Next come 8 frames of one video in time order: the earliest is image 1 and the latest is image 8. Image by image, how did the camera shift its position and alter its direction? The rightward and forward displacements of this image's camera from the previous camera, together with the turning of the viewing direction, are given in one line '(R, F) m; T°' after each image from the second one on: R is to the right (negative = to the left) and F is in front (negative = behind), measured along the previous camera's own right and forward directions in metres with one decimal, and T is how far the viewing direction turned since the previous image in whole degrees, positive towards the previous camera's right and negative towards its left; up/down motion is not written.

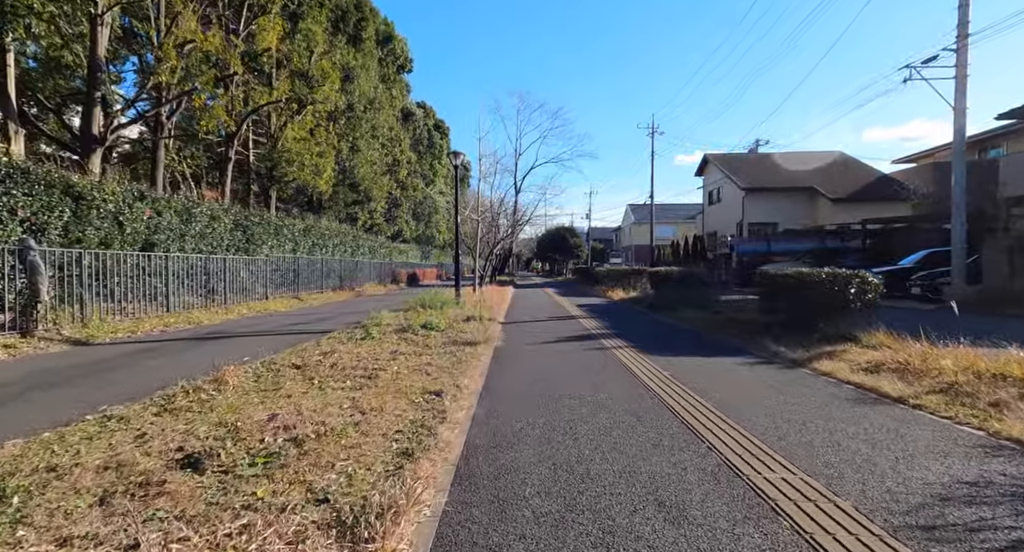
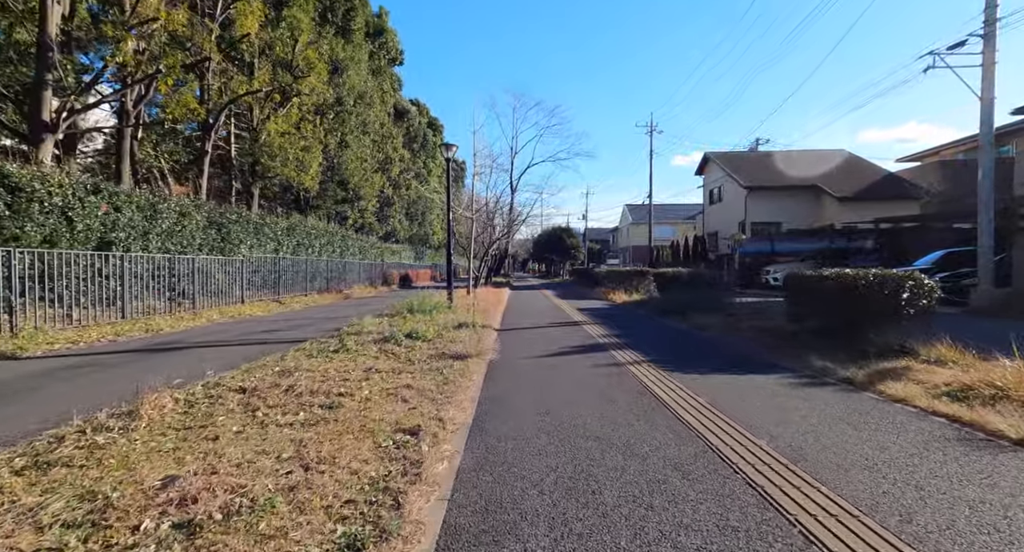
(0.0, +1.3) m; 0°
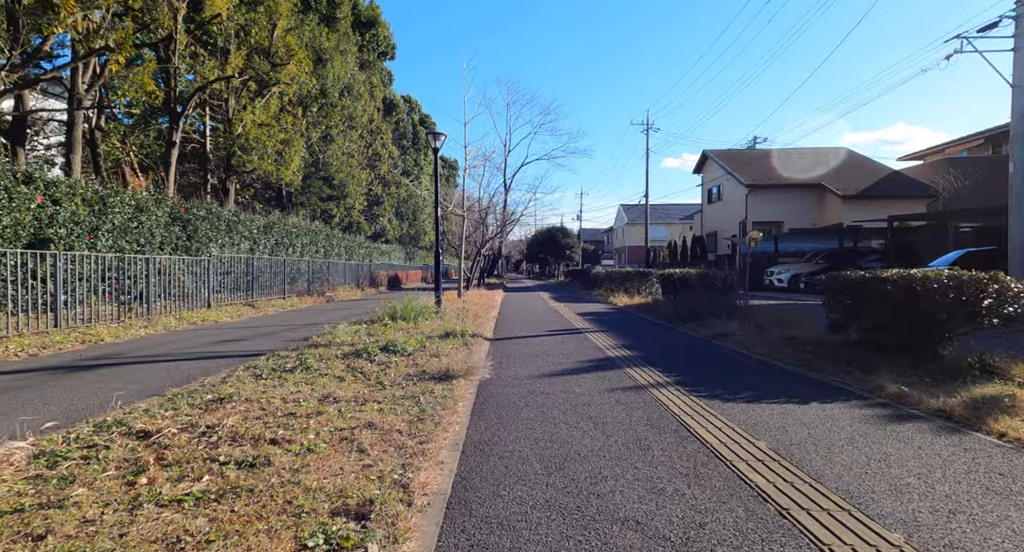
(0.0, +1.5) m; +1°
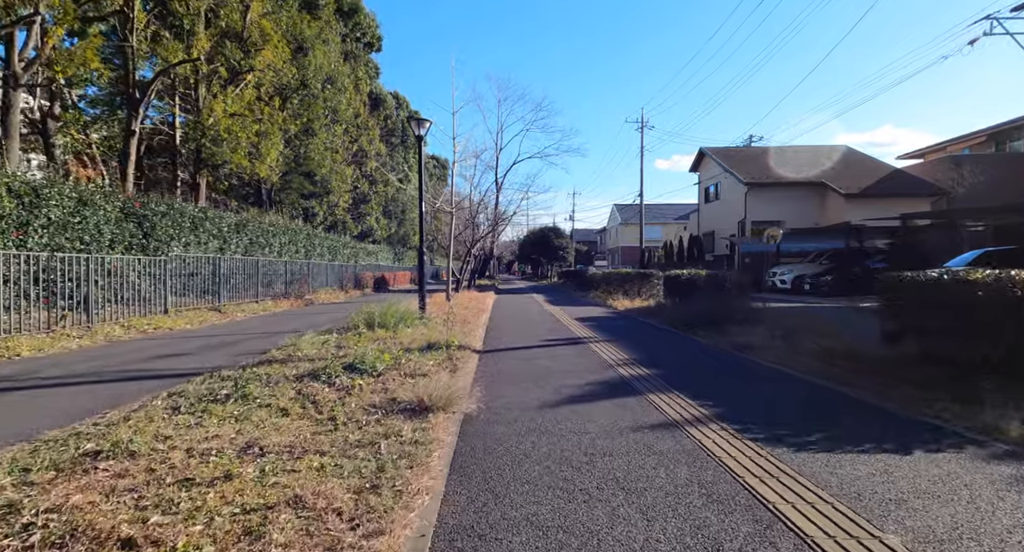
(0.0, +1.5) m; +1°
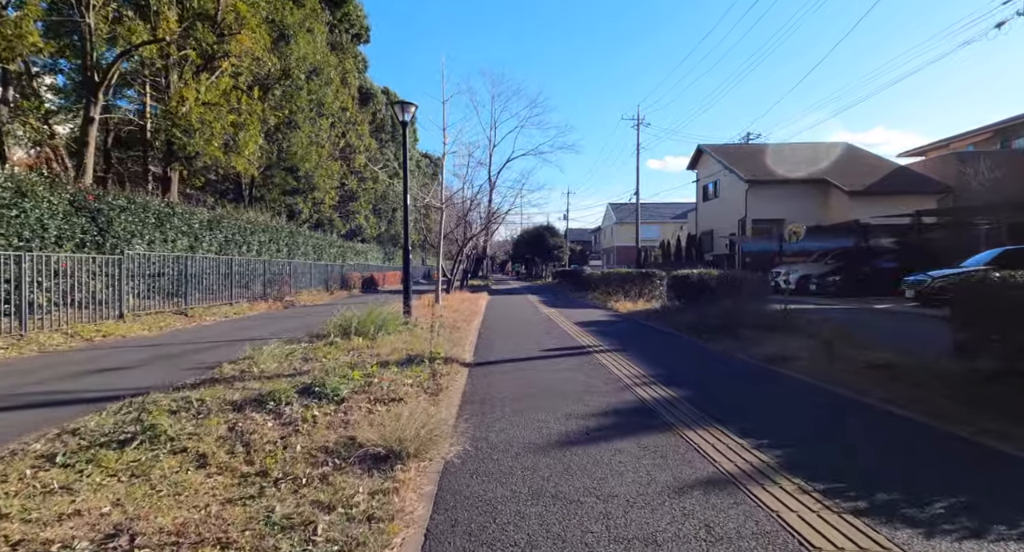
(0.0, +1.3) m; +1°
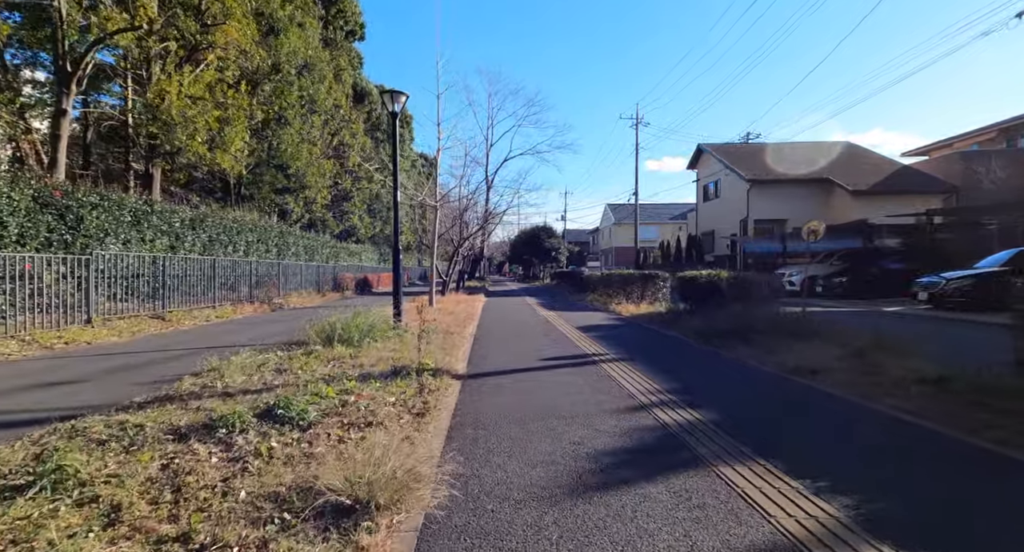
(0.0, +0.8) m; 0°
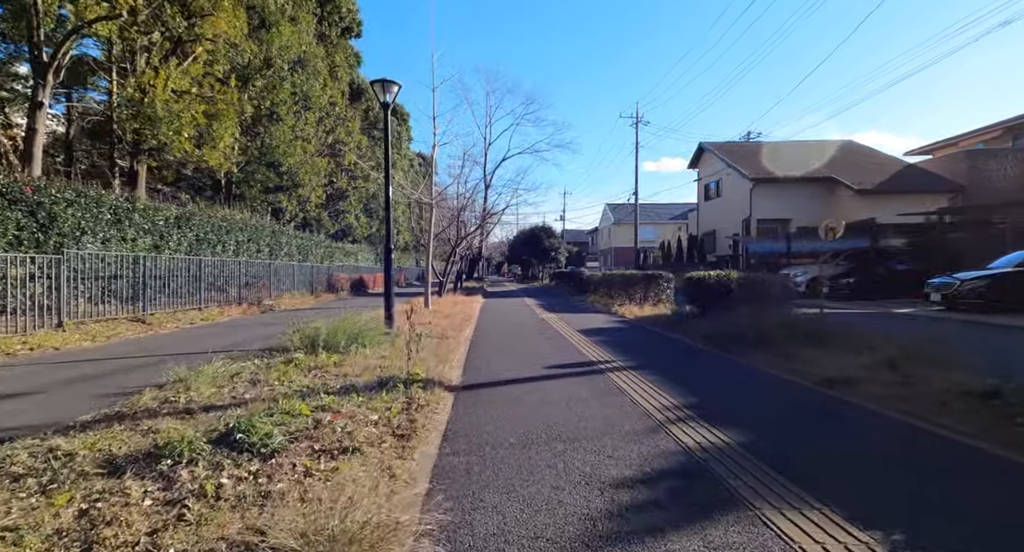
(0.0, +0.7) m; 0°
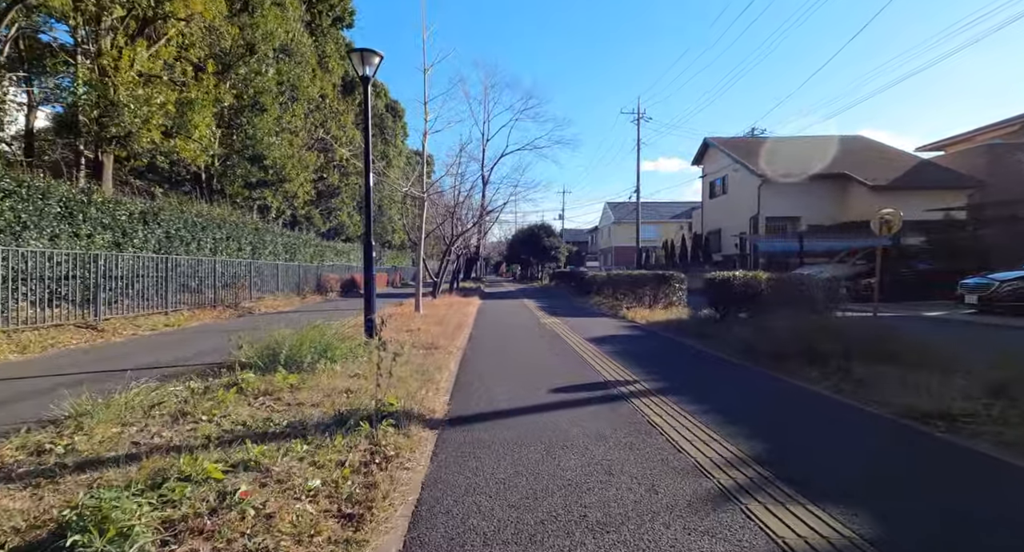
(0.0, +1.5) m; 0°
